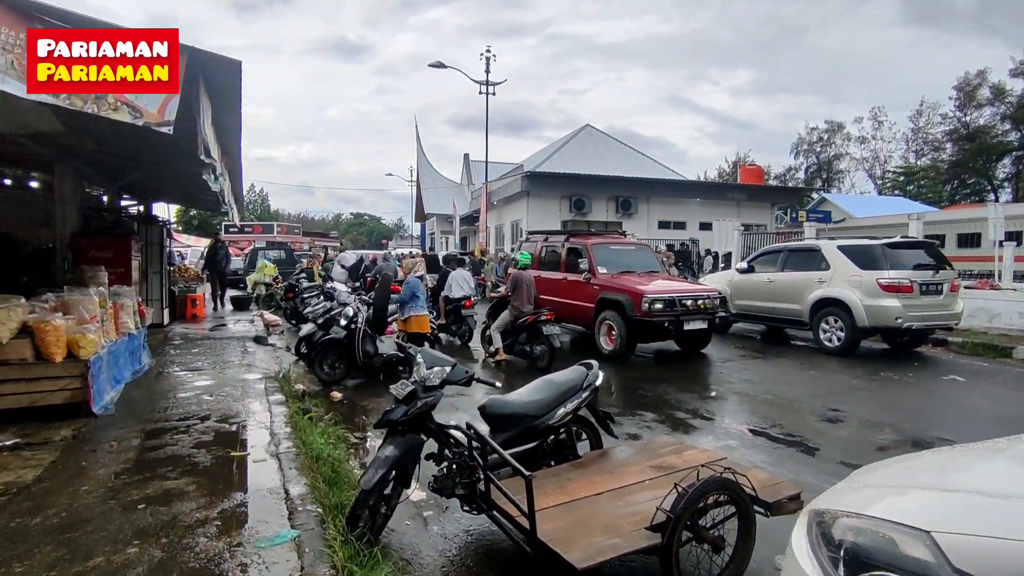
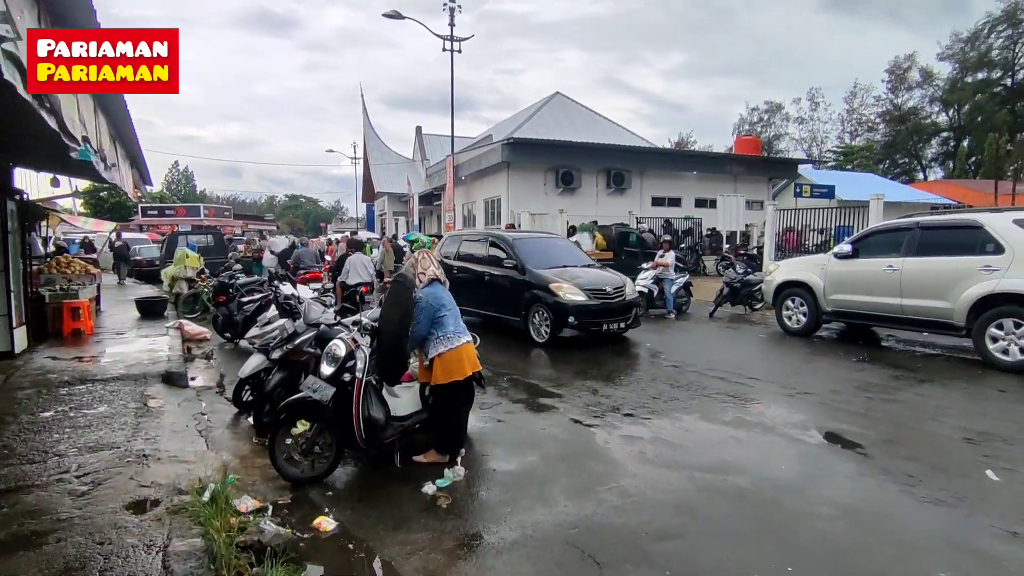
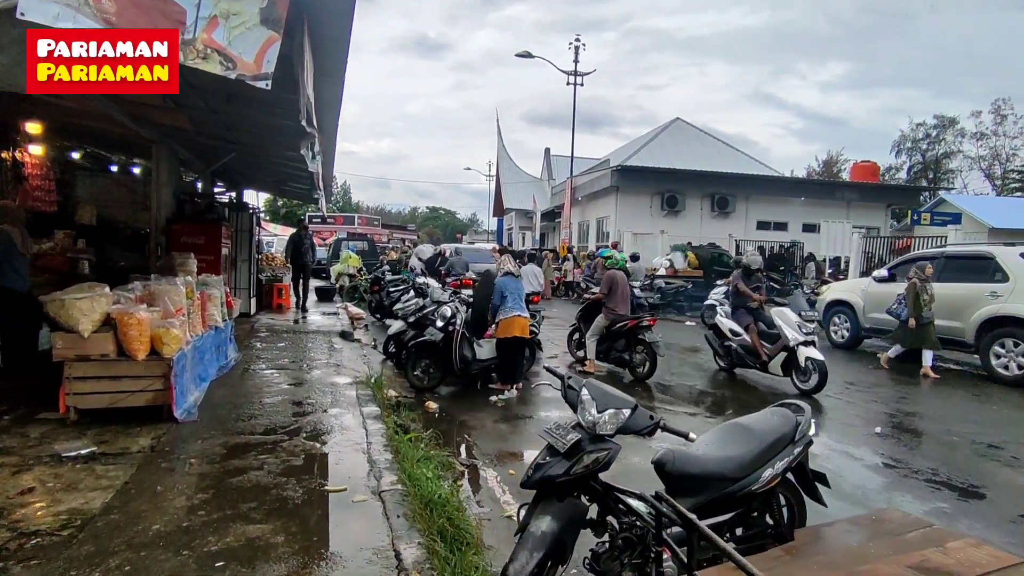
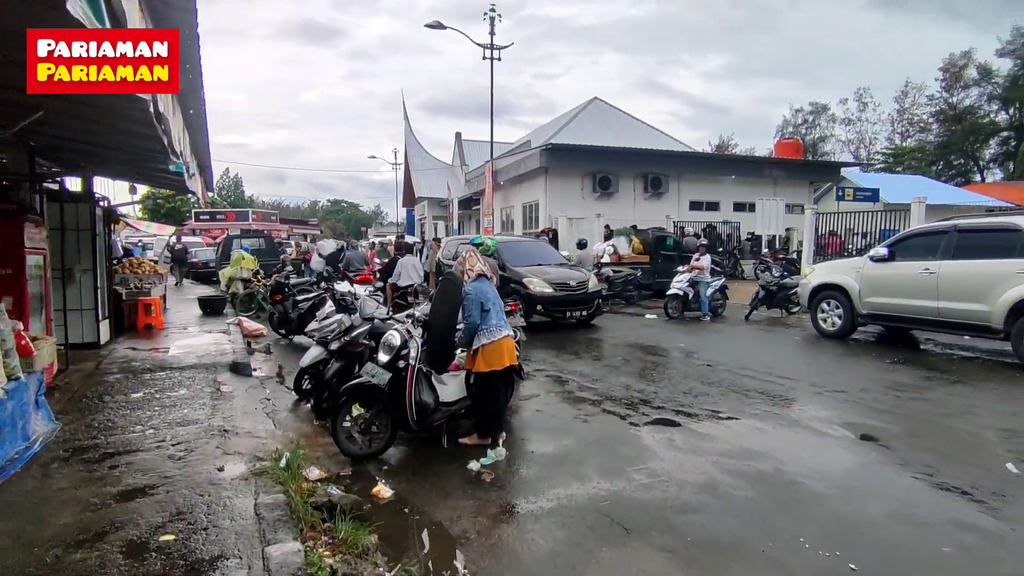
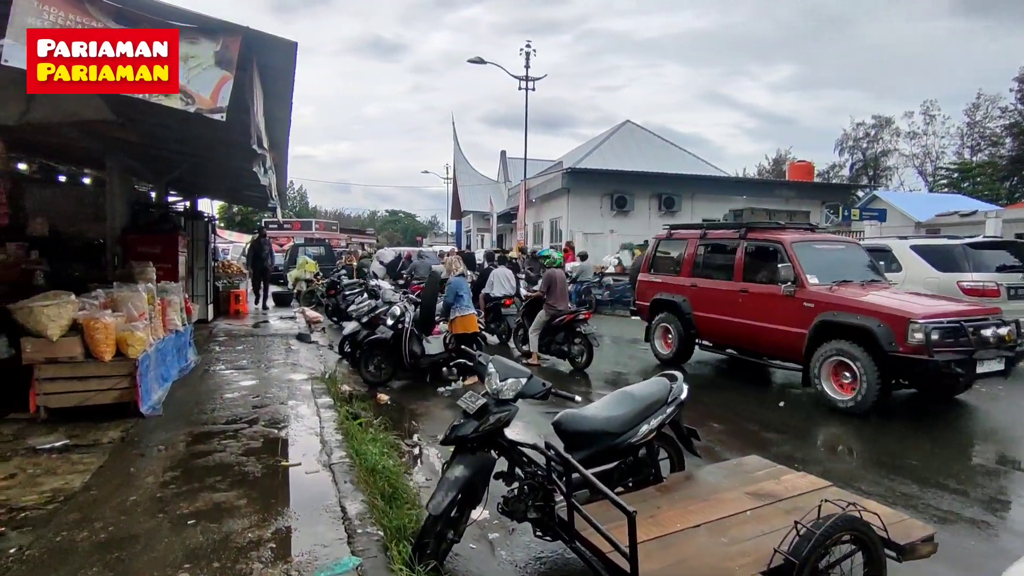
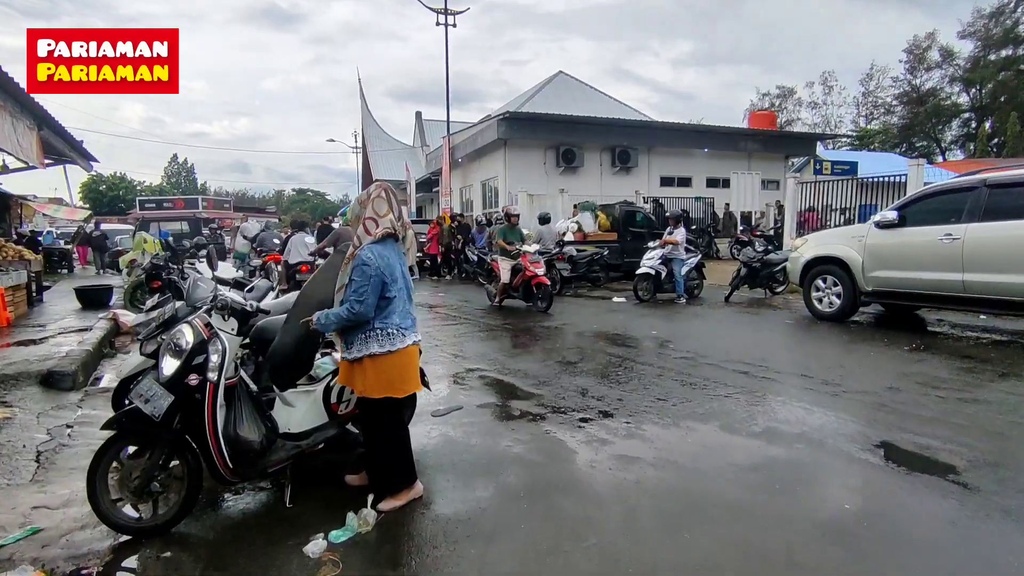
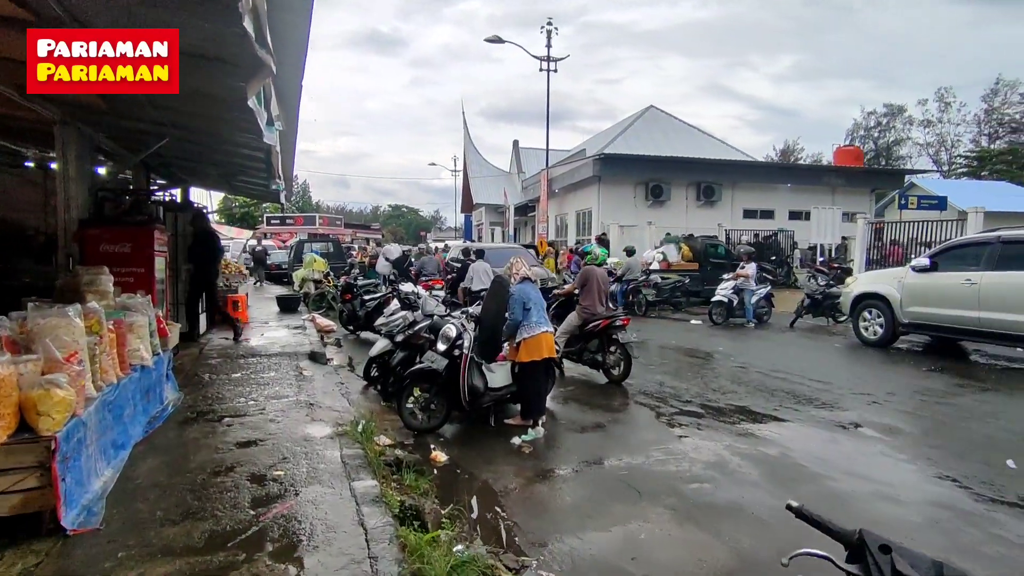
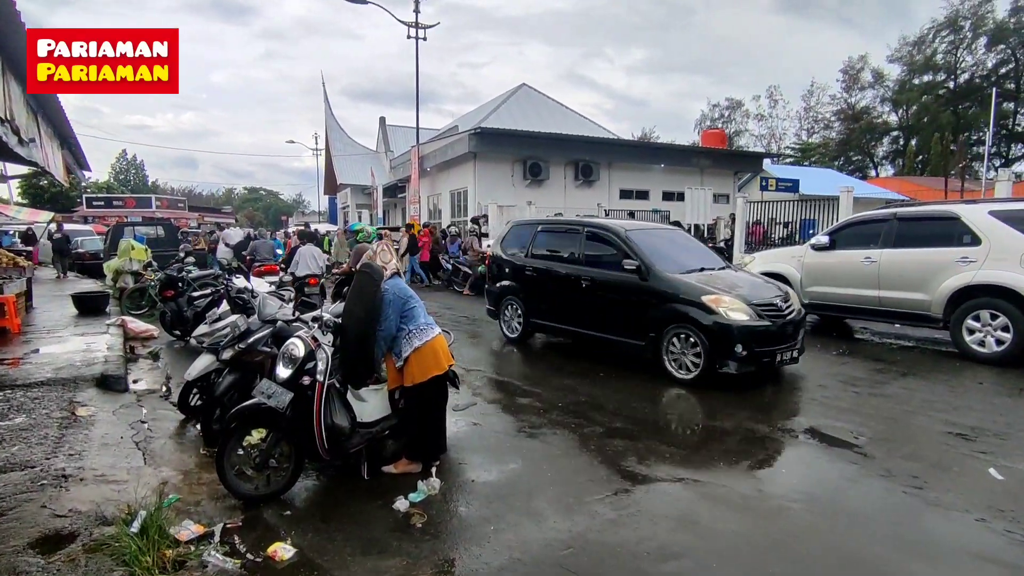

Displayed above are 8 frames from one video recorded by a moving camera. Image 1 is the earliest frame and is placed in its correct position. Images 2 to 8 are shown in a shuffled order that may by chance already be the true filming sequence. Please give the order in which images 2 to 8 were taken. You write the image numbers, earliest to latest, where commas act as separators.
5, 3, 7, 4, 2, 8, 6
